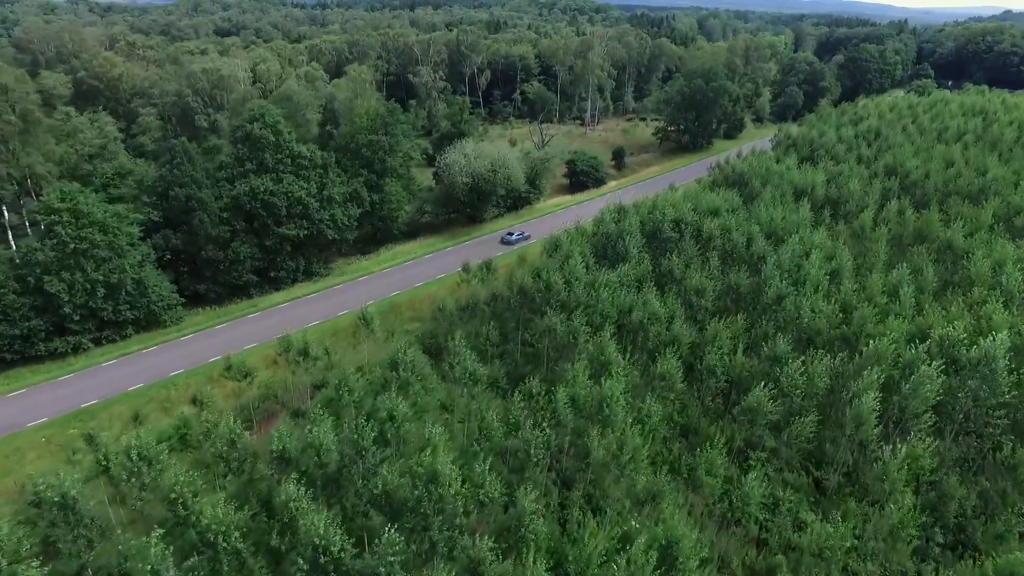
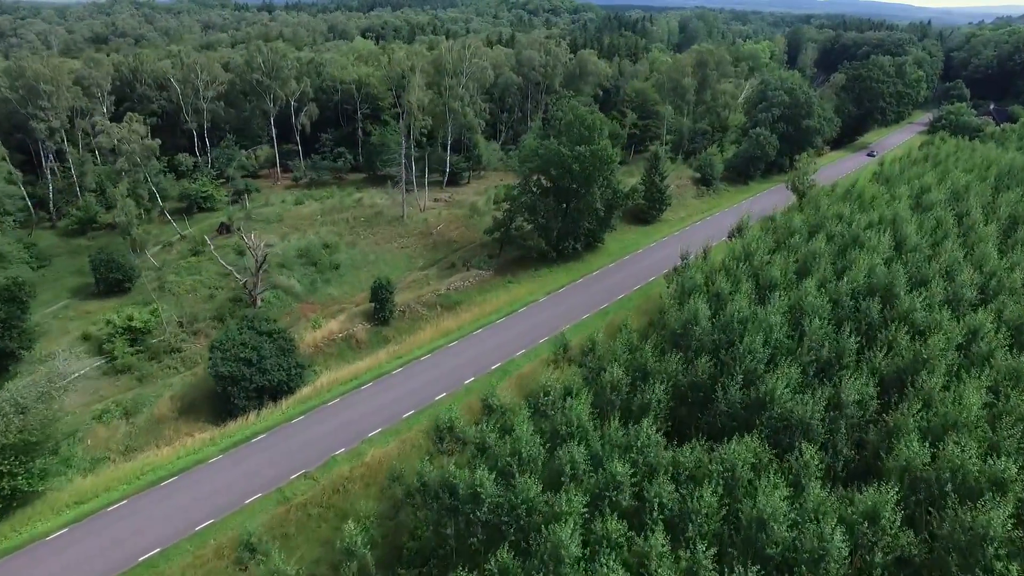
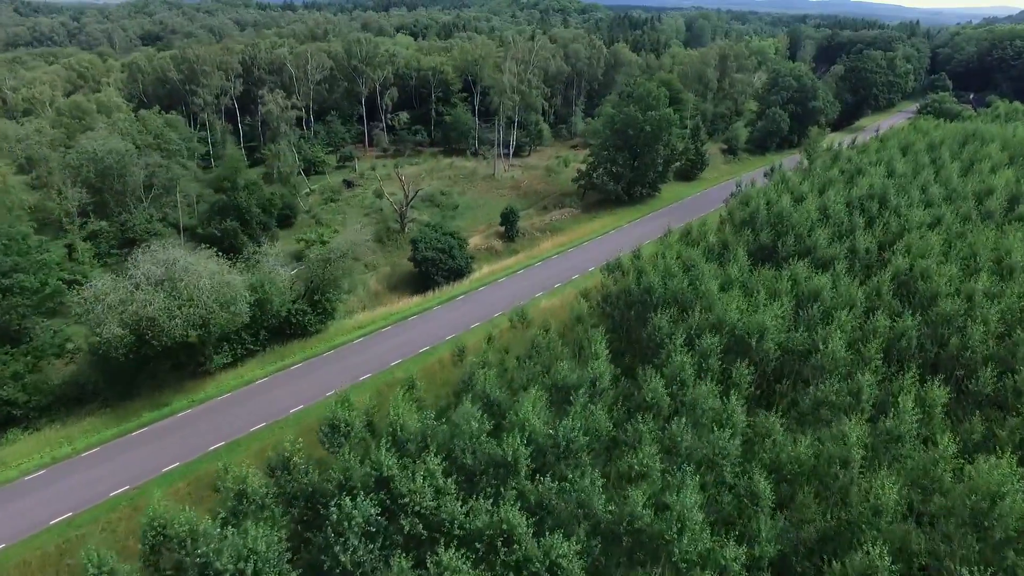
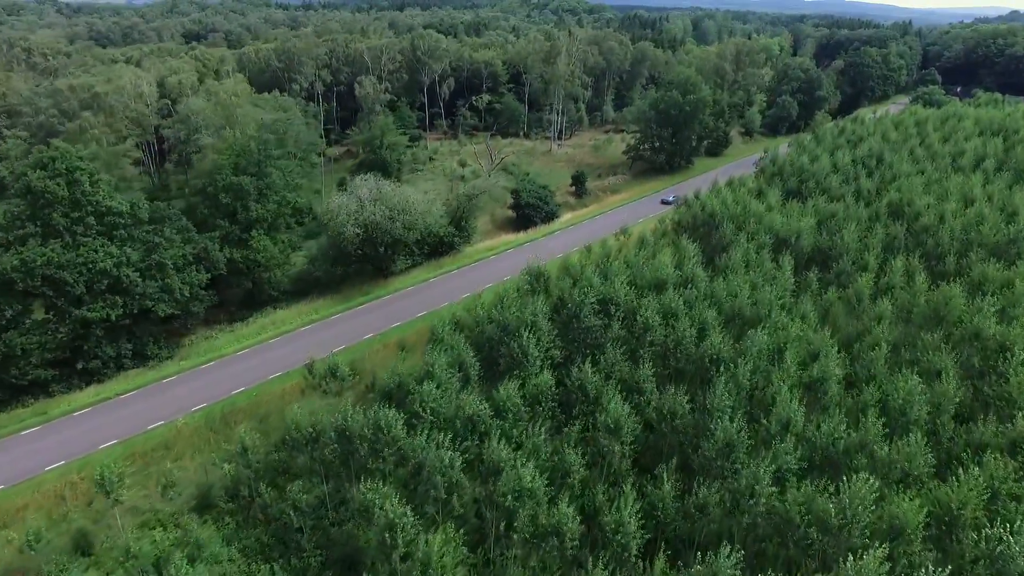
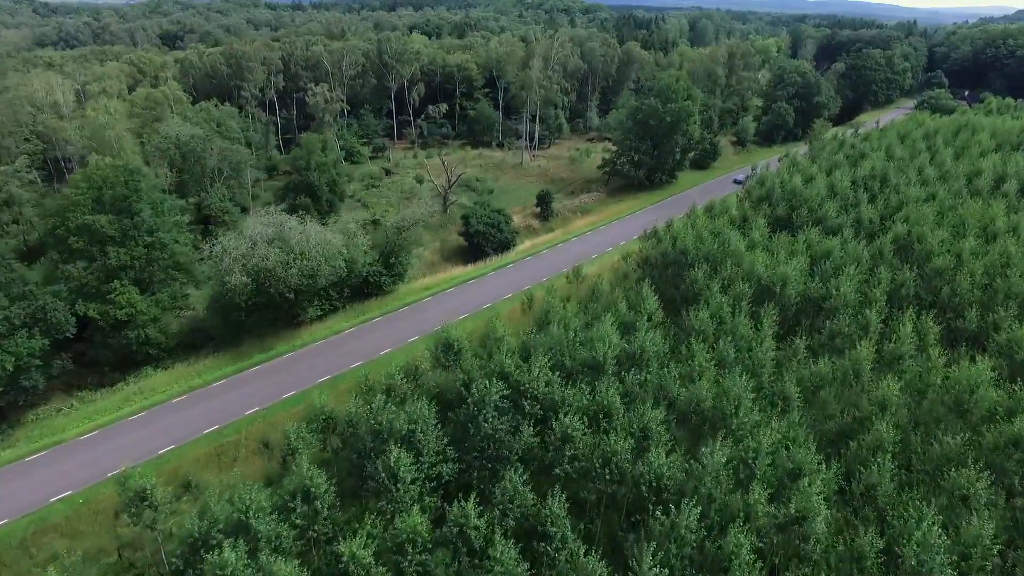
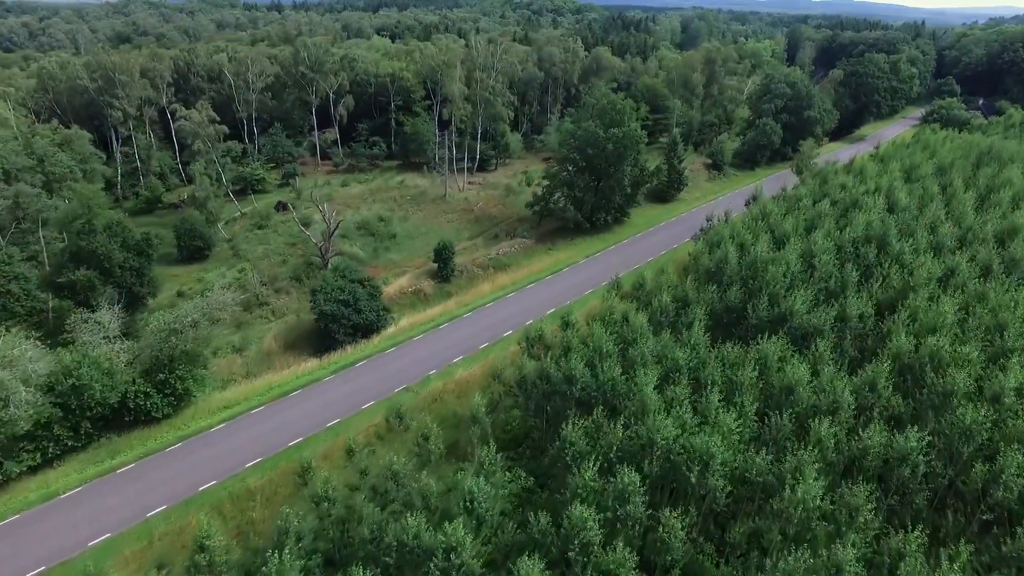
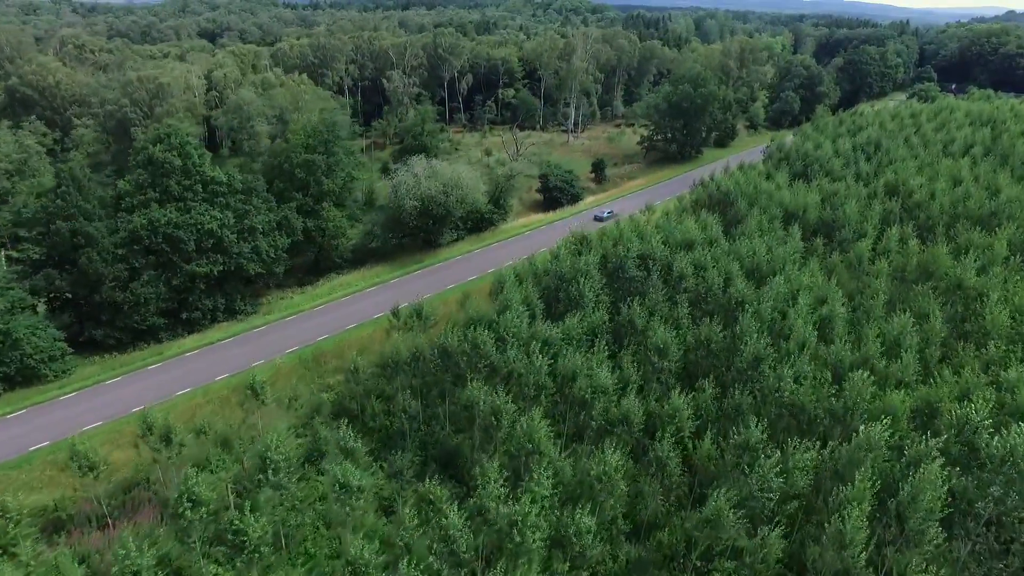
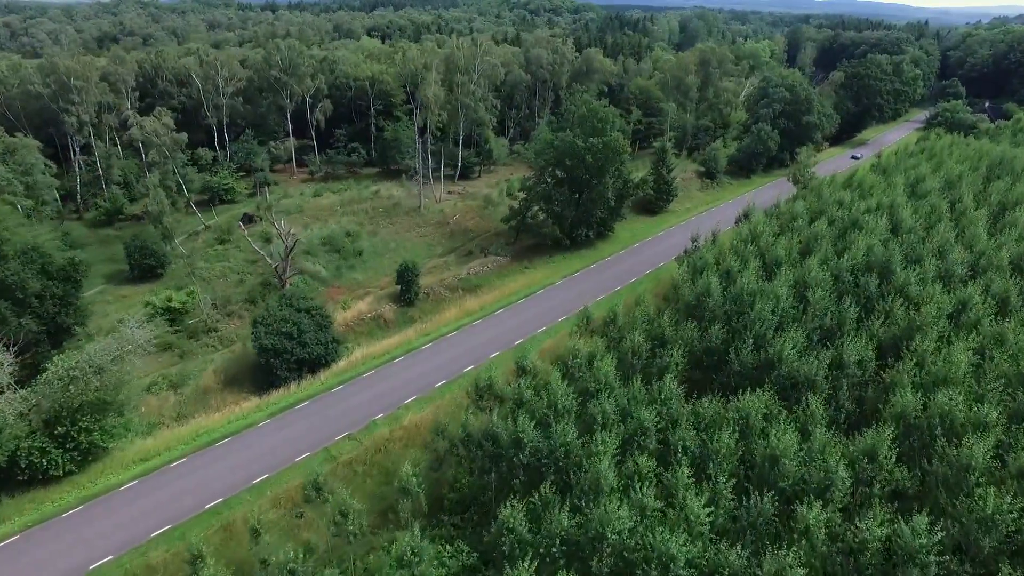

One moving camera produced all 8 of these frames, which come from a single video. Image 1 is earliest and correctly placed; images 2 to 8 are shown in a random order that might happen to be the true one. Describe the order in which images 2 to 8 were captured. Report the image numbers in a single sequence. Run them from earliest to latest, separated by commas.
7, 4, 5, 3, 6, 8, 2
